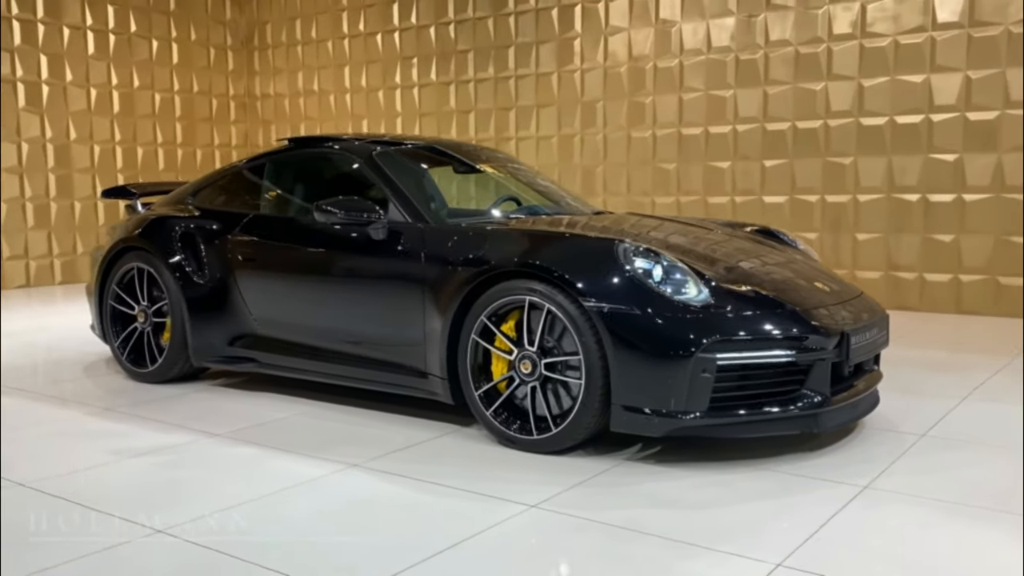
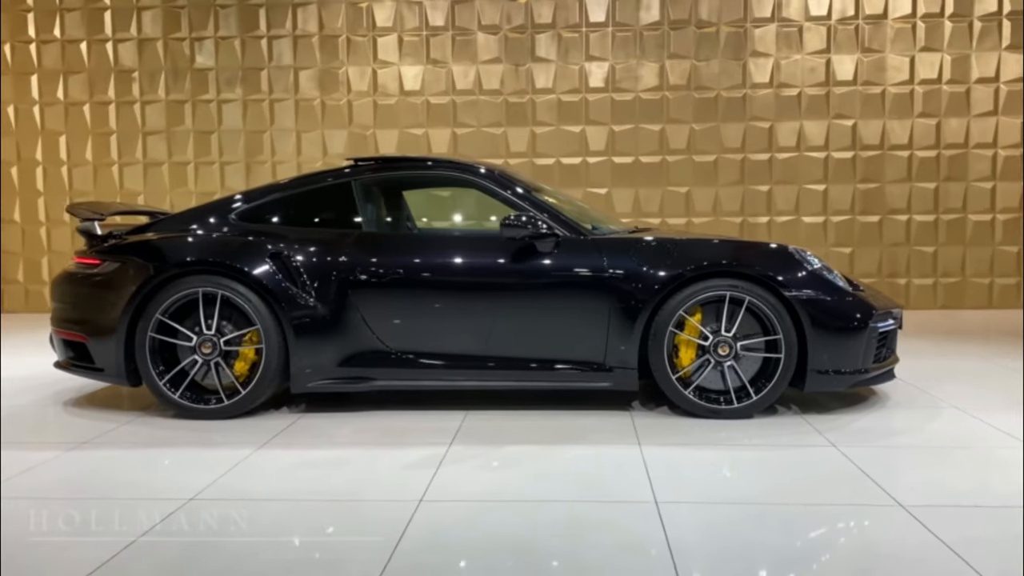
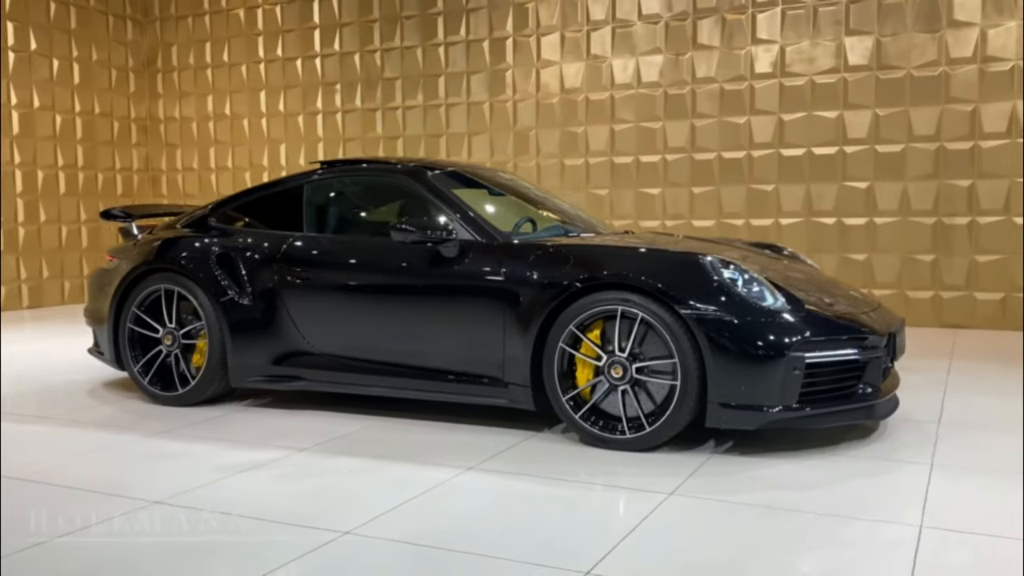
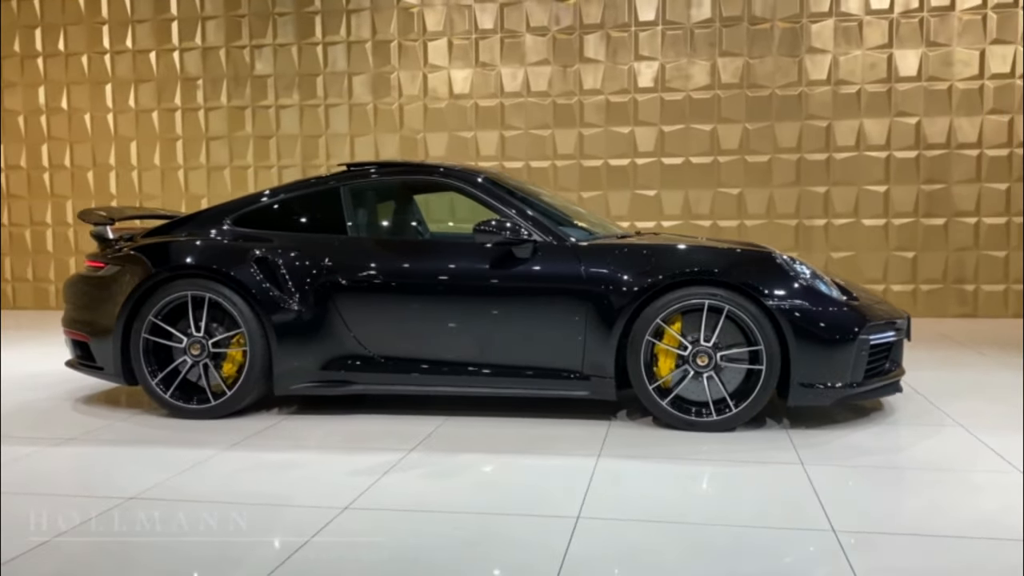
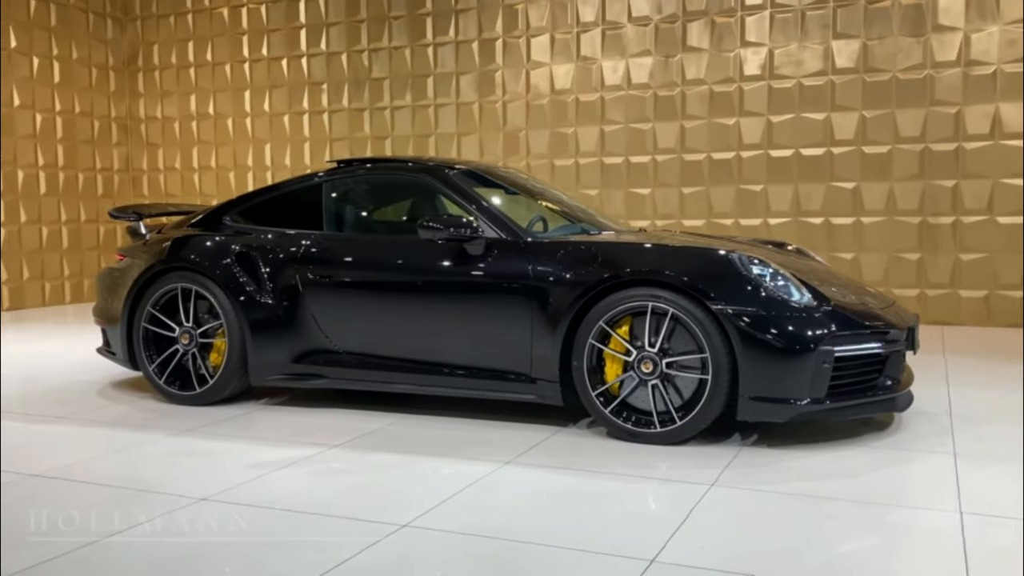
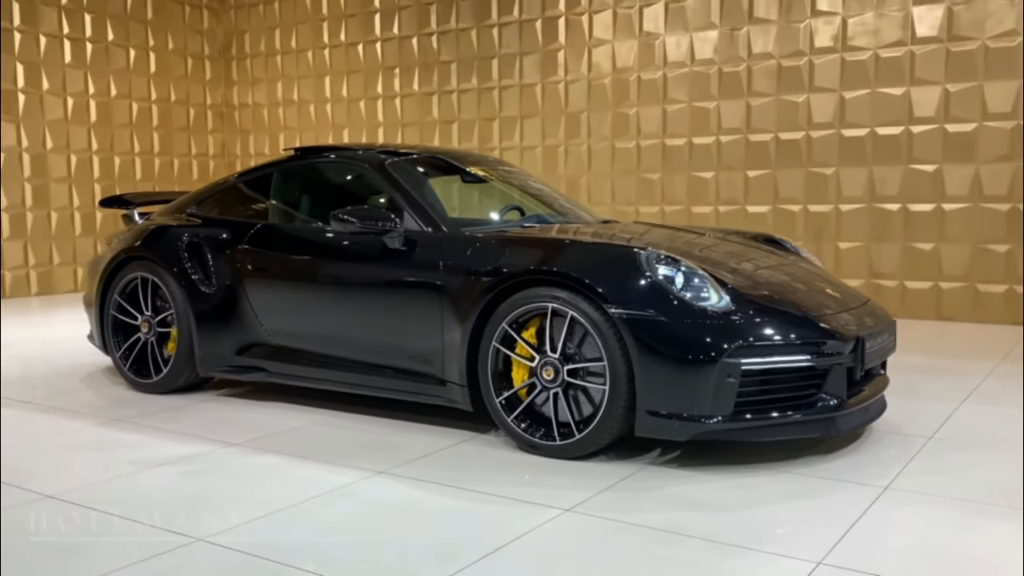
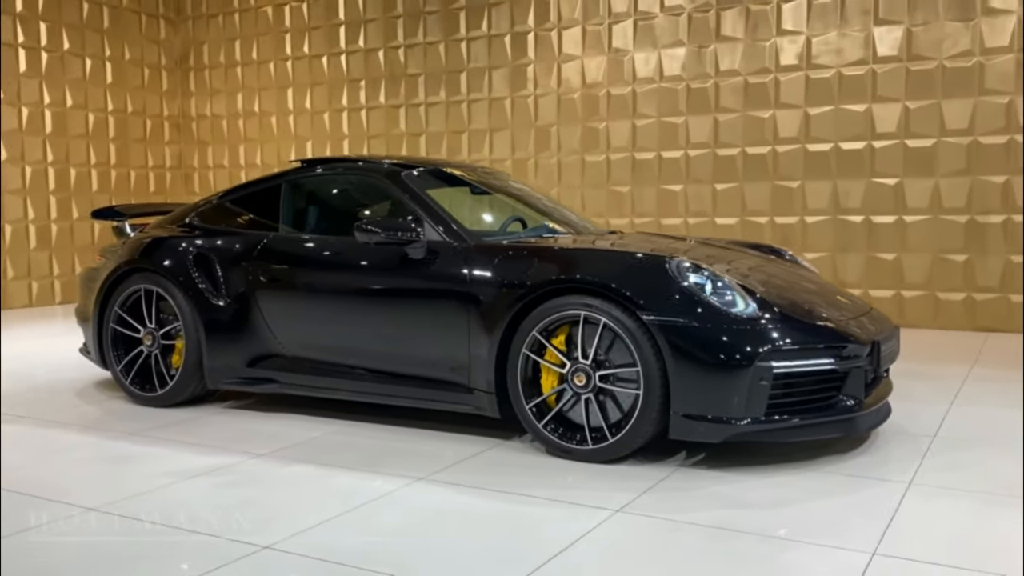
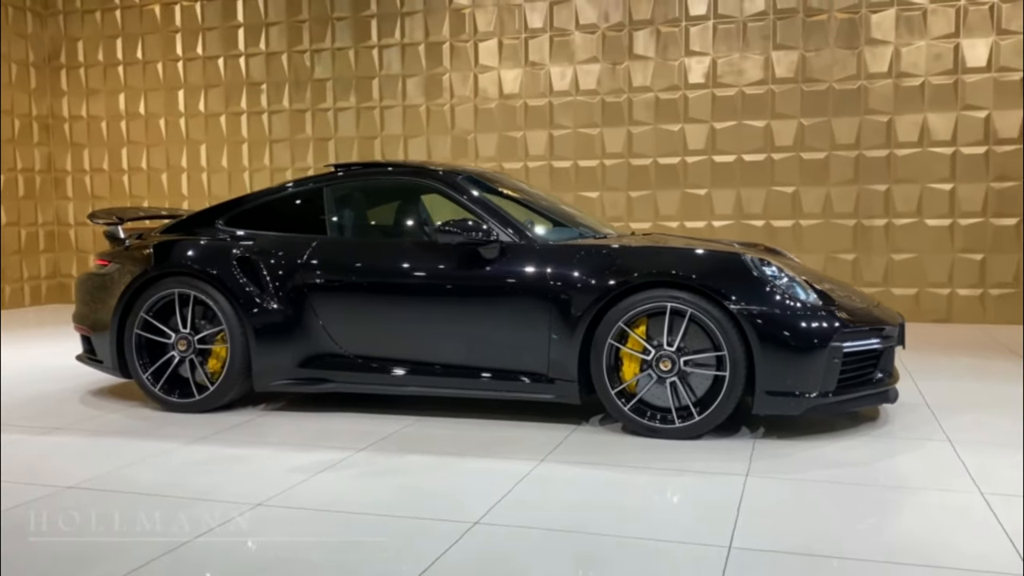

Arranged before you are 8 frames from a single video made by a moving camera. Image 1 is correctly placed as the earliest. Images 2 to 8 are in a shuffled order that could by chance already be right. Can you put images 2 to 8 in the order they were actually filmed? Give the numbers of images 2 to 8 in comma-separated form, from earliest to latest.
6, 7, 3, 5, 8, 4, 2
